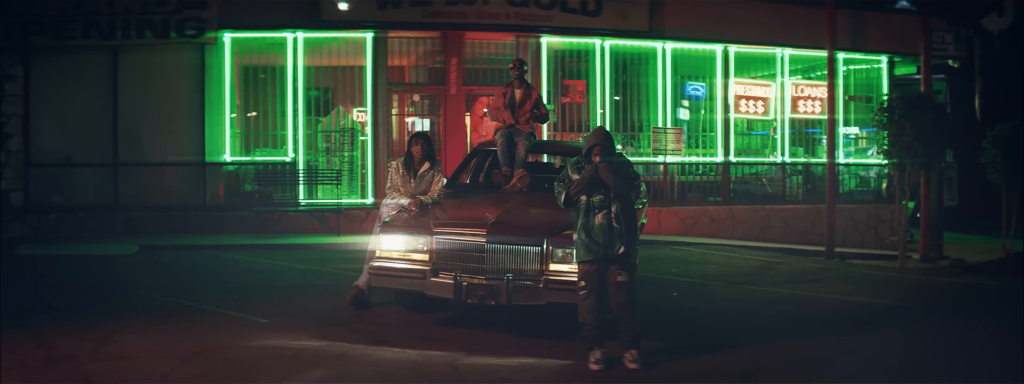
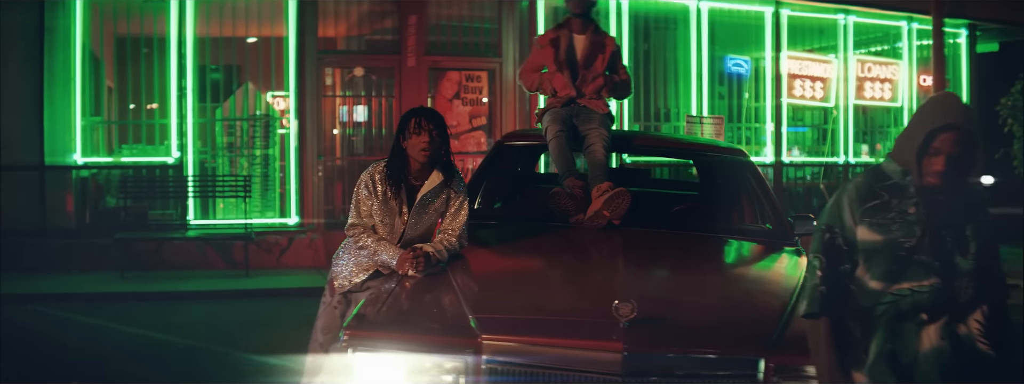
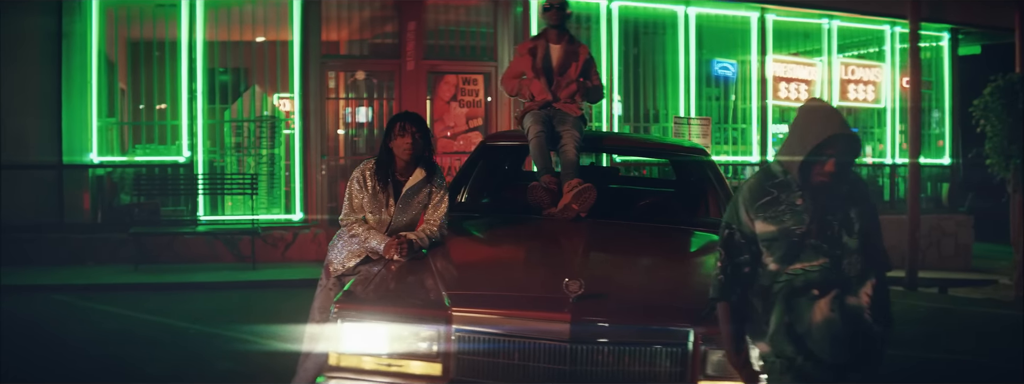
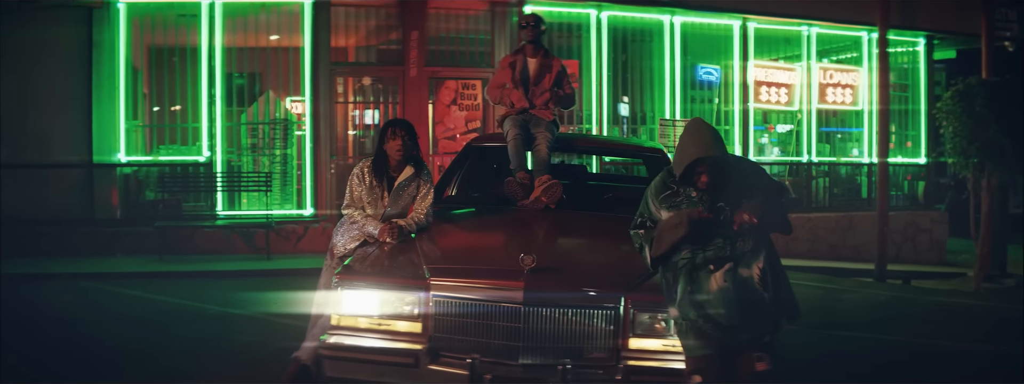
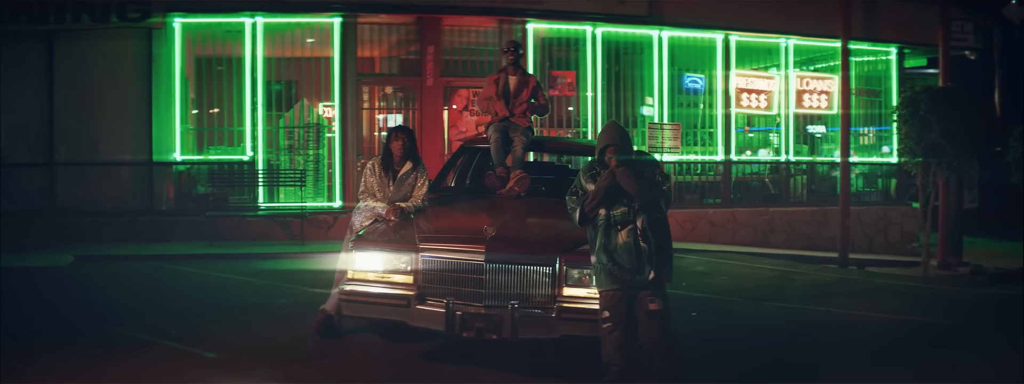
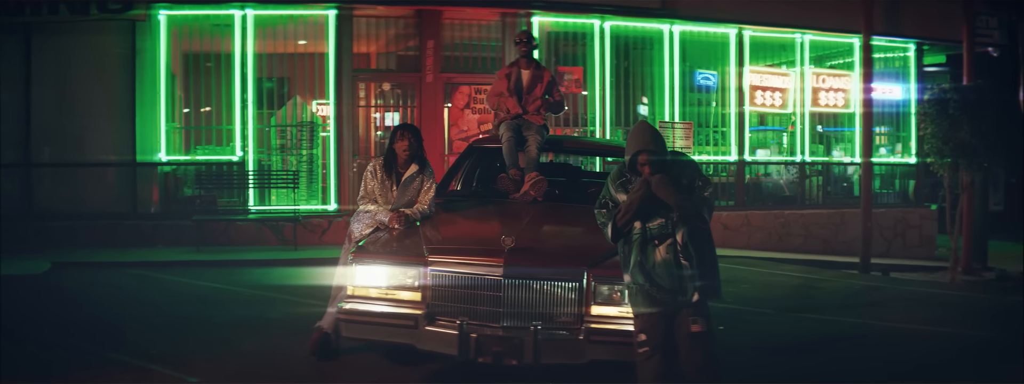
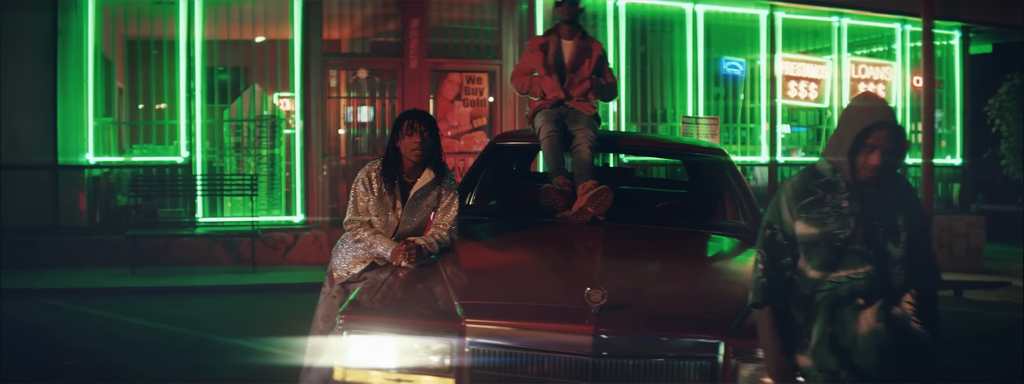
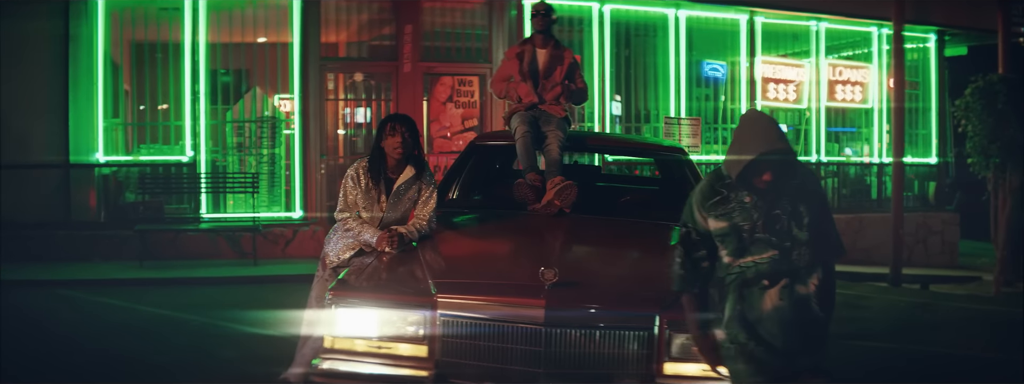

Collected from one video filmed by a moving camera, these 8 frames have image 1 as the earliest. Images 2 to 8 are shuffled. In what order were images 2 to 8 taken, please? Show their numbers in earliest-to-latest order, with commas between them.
5, 6, 4, 8, 3, 7, 2
